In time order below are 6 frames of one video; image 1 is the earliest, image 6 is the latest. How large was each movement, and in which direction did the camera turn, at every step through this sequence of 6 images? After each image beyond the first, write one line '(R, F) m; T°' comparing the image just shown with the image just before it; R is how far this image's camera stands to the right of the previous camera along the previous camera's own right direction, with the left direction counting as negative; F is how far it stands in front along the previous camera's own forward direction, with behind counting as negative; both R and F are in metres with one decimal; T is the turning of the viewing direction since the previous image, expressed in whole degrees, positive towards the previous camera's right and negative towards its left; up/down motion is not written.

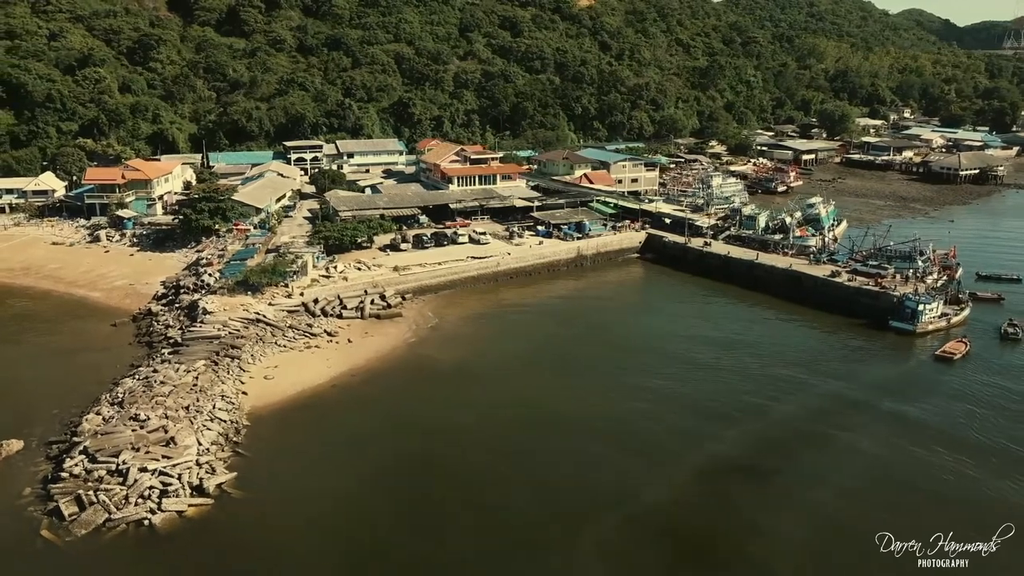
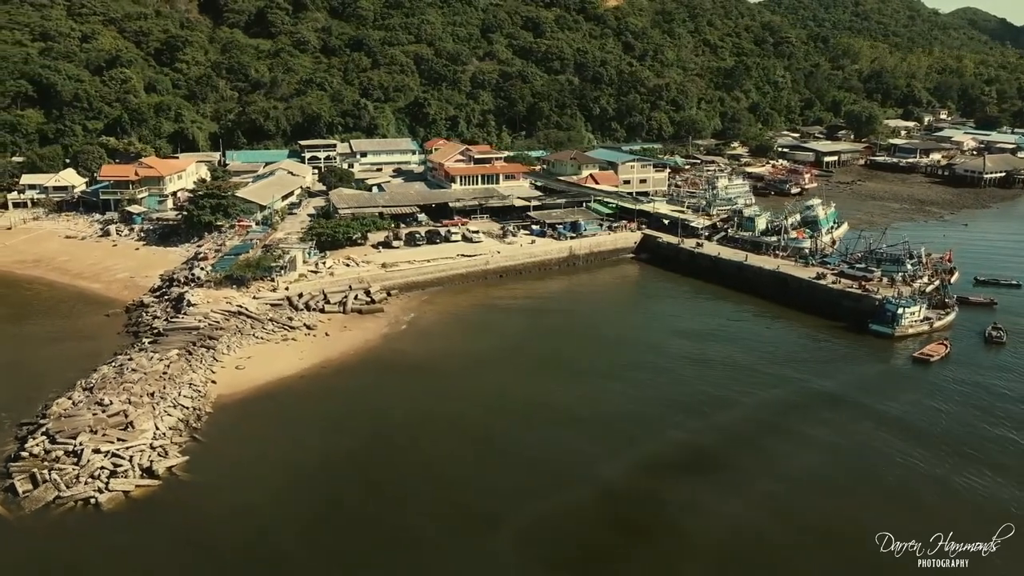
(+2.2, -0.2) m; -3°
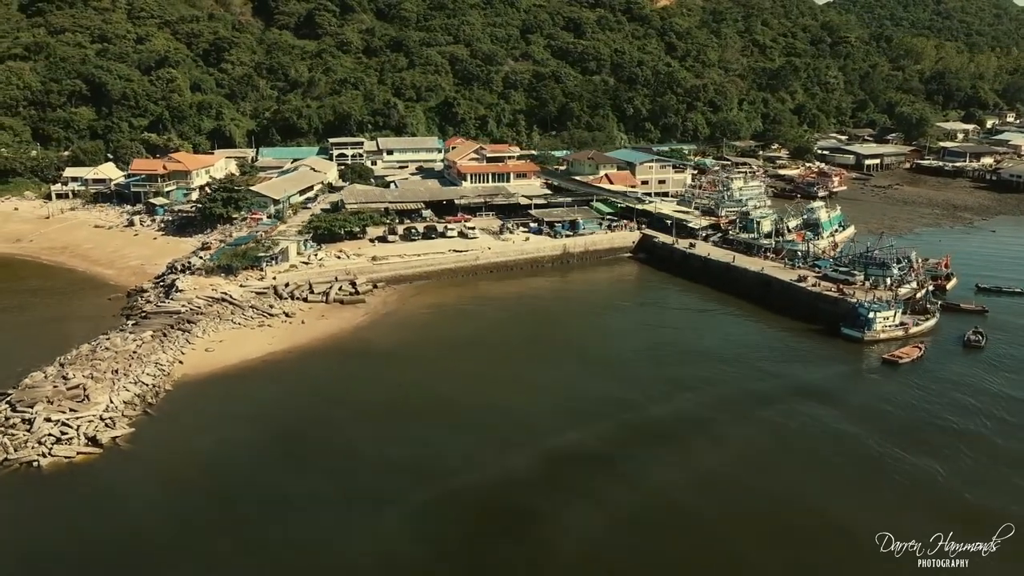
(+3.4, -0.3) m; -4°
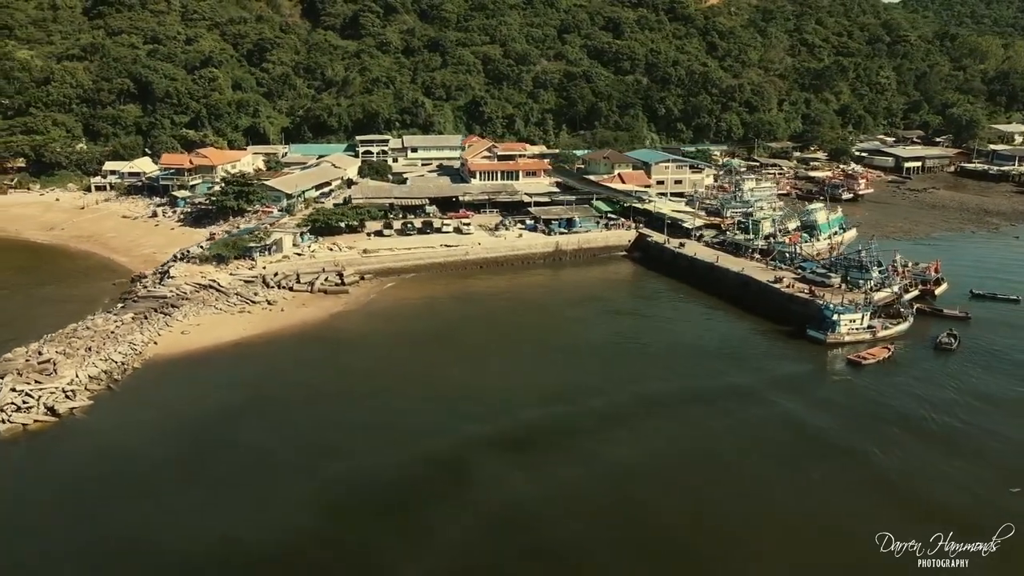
(+3.4, -0.4) m; -4°
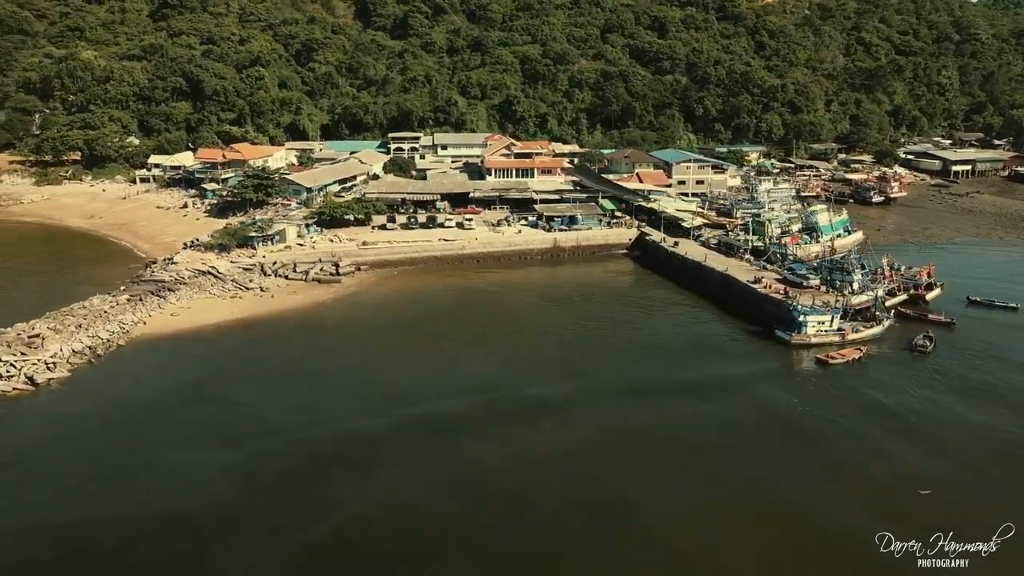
(+3.4, -0.5) m; -5°
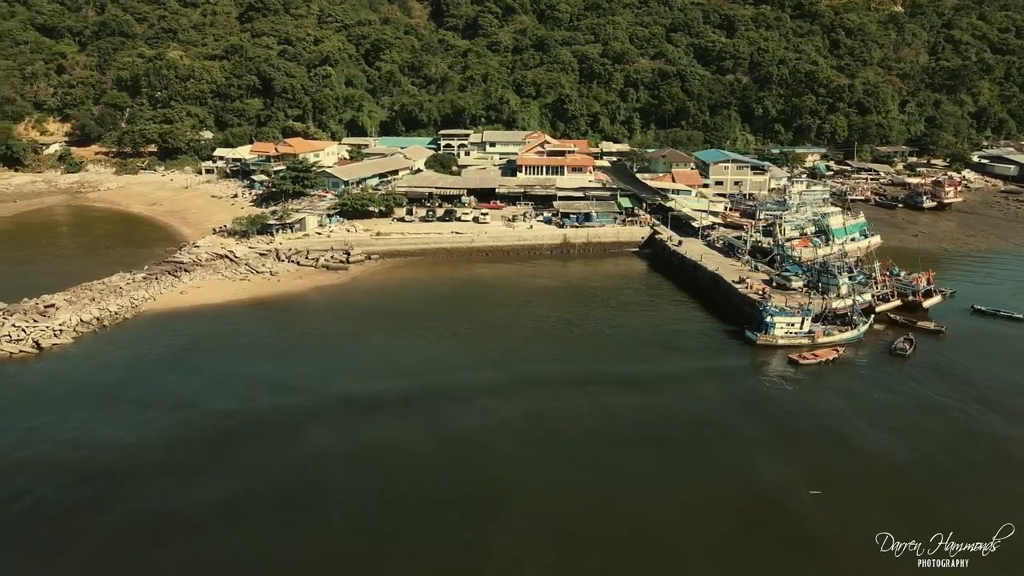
(+4.2, -0.7) m; -7°
